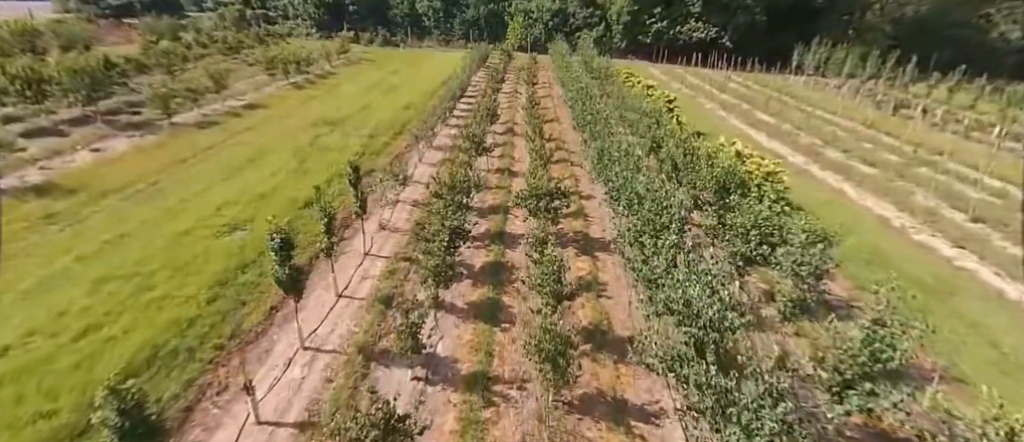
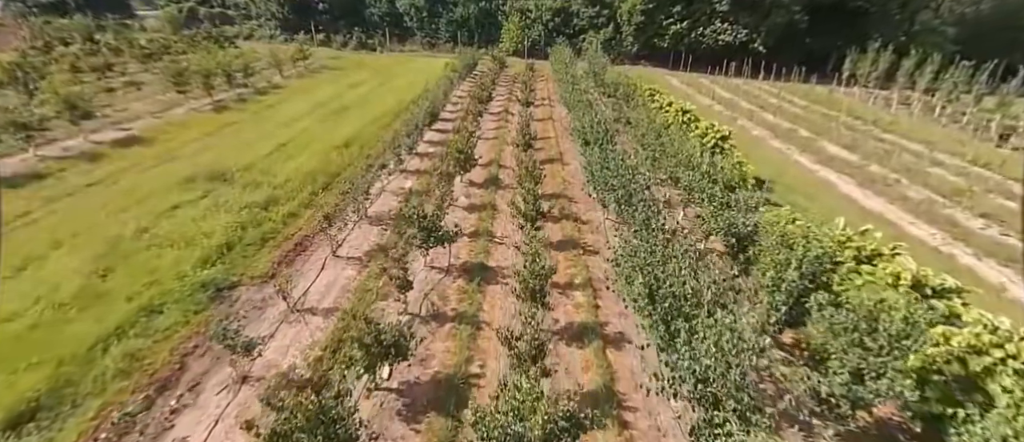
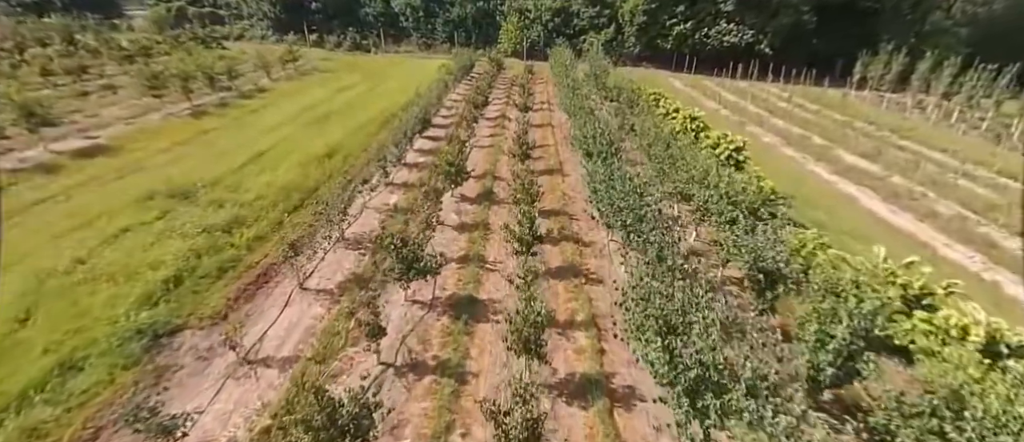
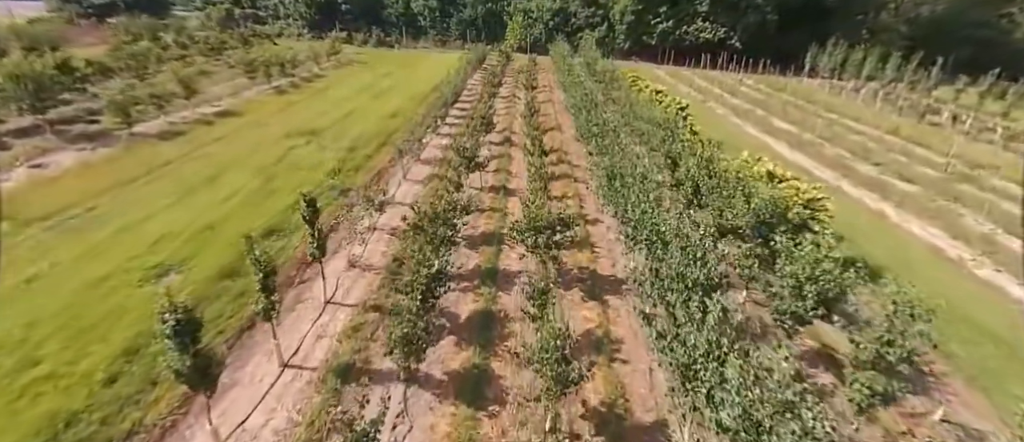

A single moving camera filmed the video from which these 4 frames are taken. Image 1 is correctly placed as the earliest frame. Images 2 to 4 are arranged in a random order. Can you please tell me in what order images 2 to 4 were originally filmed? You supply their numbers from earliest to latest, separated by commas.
4, 2, 3
